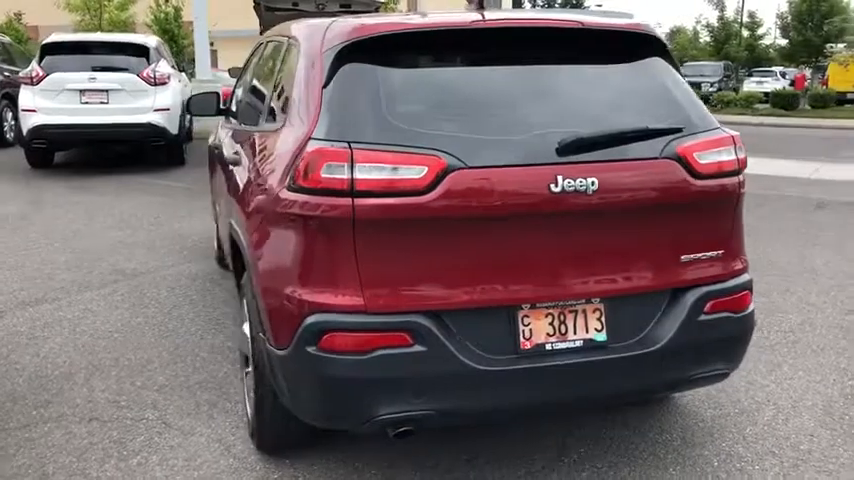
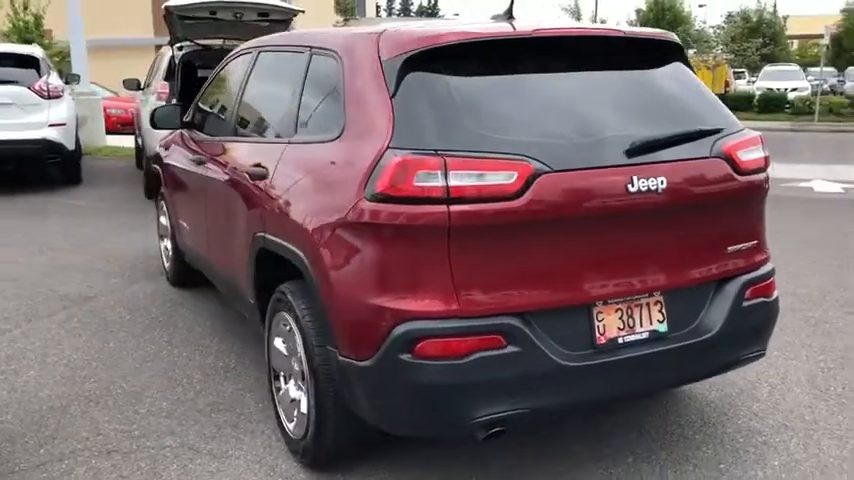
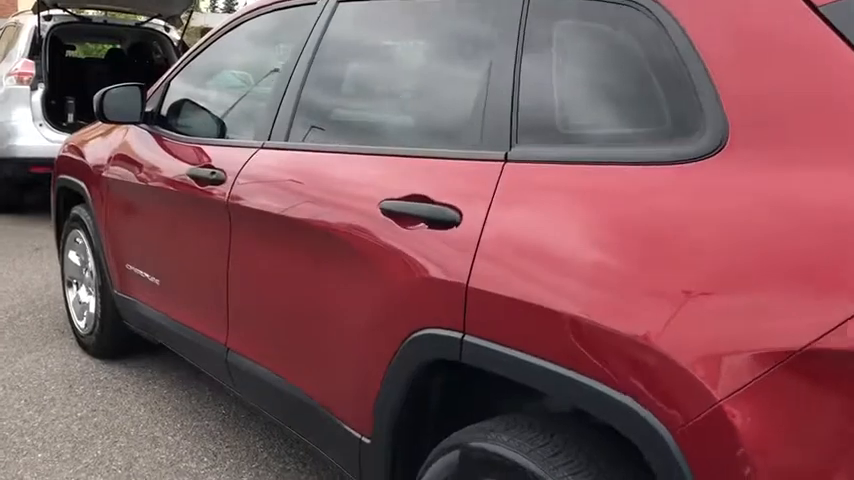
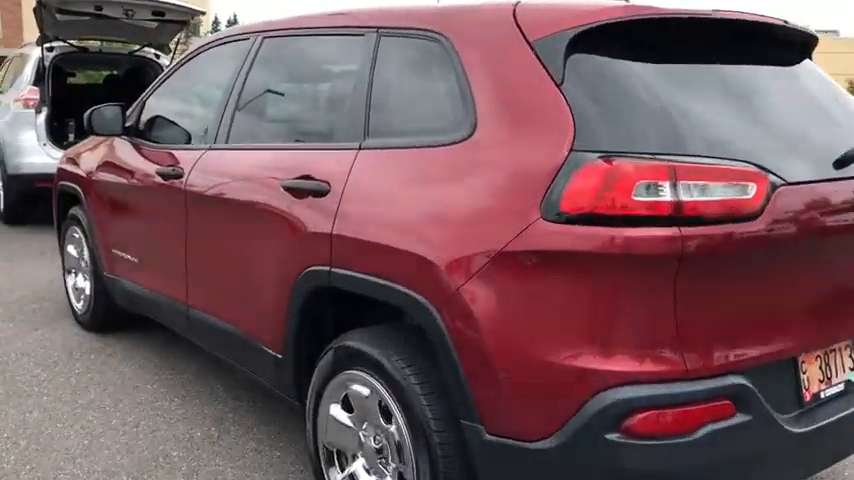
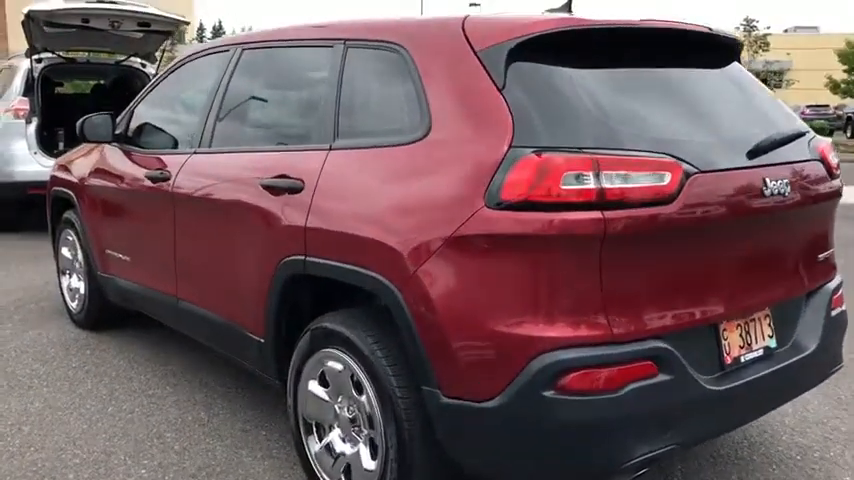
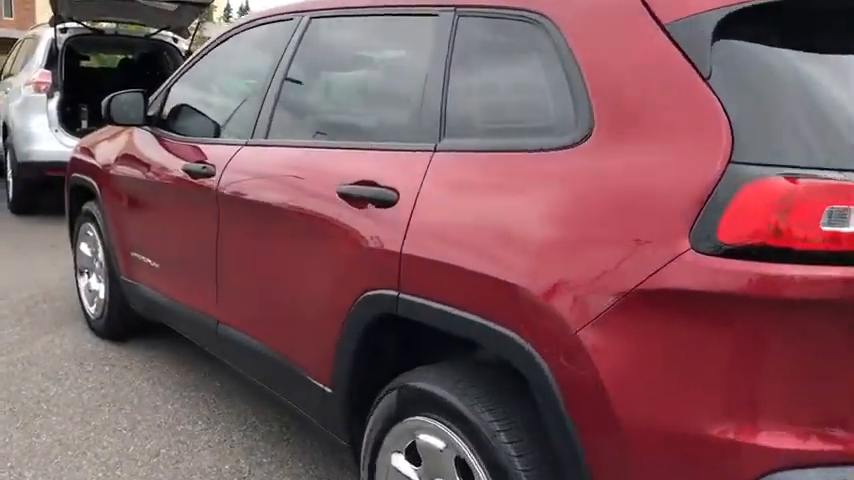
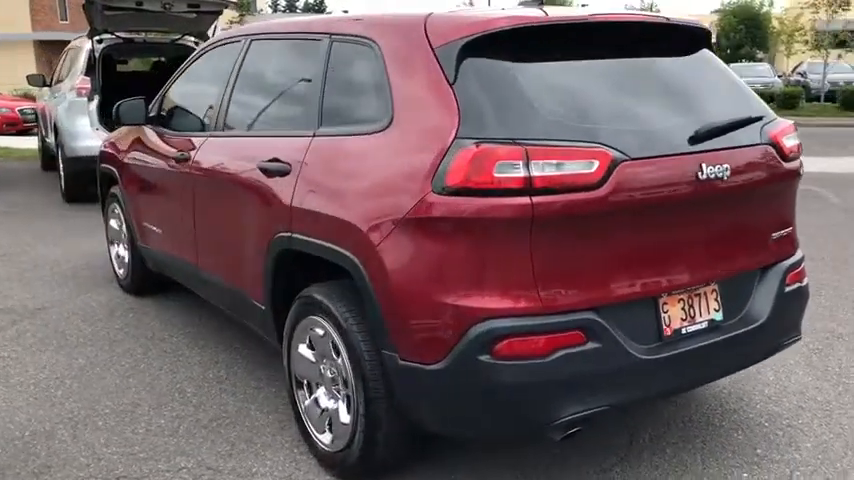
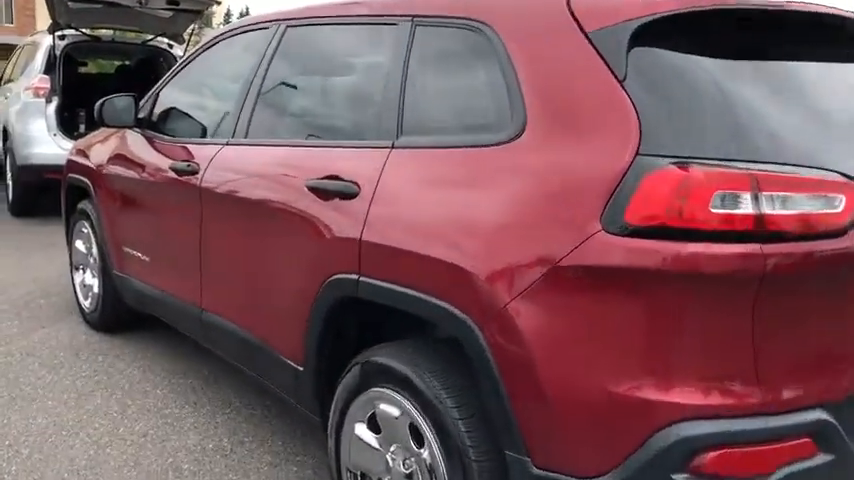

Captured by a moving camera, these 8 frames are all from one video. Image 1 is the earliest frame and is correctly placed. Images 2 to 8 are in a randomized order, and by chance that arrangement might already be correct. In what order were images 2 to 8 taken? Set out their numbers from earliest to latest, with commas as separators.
2, 7, 5, 4, 8, 6, 3
